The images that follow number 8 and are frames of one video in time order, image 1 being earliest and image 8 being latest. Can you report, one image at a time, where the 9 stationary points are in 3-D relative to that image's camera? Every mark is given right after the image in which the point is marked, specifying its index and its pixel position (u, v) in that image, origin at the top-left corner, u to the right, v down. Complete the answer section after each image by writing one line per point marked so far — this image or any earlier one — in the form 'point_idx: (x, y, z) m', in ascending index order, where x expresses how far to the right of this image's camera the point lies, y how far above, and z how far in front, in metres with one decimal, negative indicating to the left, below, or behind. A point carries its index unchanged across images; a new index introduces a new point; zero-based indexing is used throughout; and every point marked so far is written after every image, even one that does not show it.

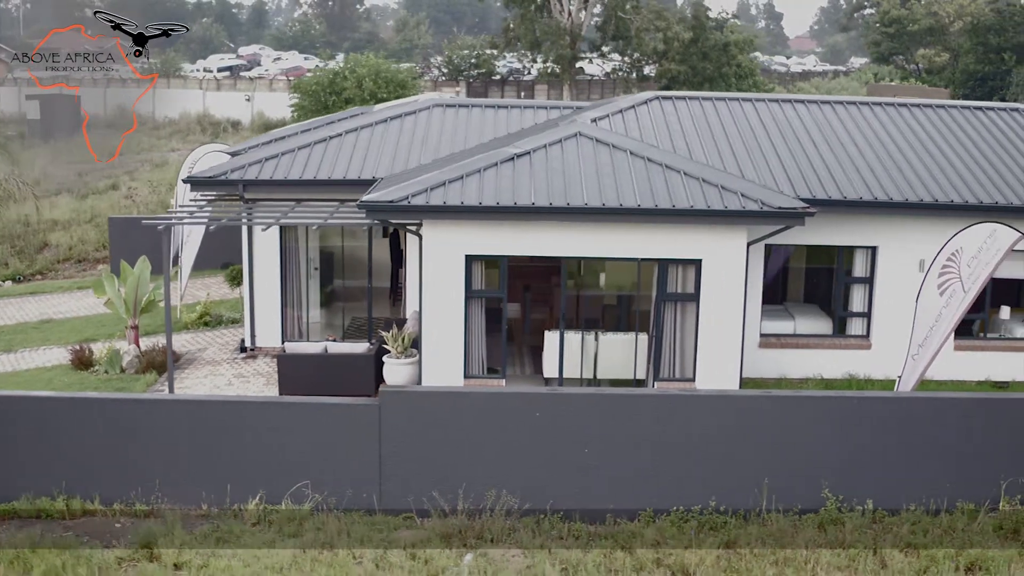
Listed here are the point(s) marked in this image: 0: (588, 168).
0: (+0.8, +1.4, +13.1) m
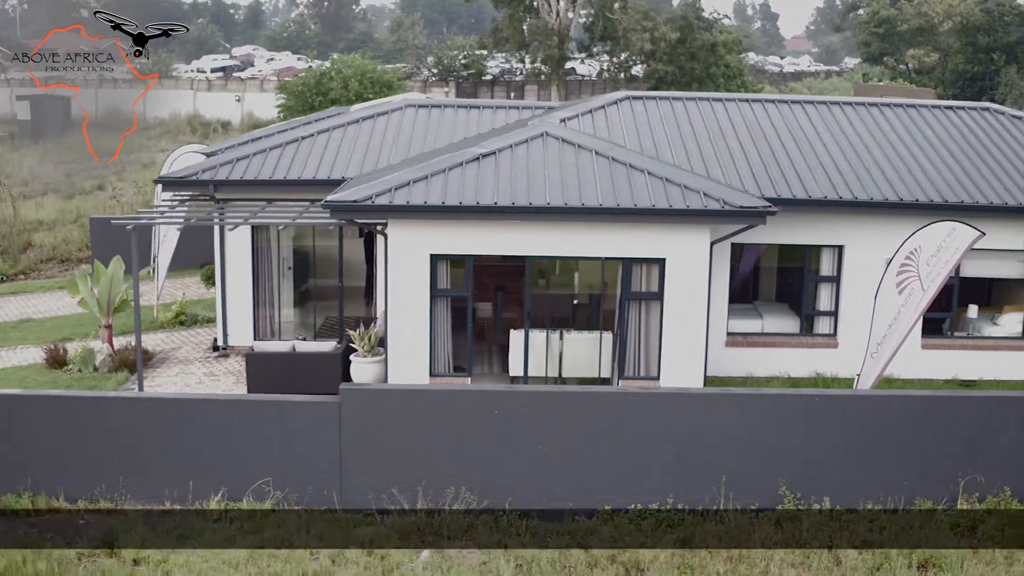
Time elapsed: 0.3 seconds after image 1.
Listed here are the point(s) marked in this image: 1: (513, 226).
0: (+0.4, +1.4, +13.2) m
1: (0.0, +0.7, +12.7) m
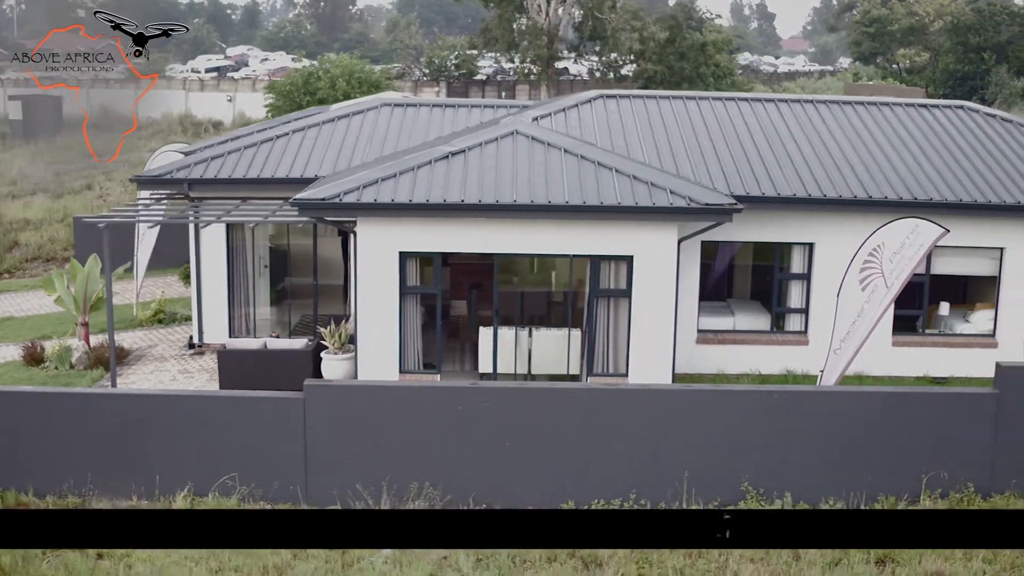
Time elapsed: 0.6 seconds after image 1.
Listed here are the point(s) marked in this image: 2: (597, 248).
0: (+0.1, +1.4, +13.3) m
1: (-0.4, +0.7, +12.7) m
2: (+0.9, +0.4, +12.8) m
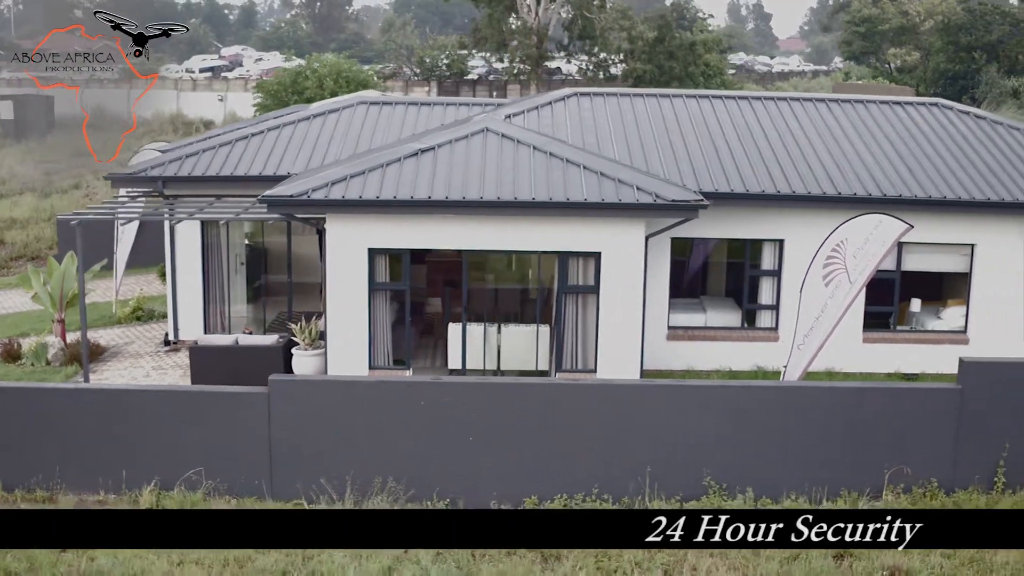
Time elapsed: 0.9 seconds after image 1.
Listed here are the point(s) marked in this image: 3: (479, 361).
0: (-0.3, +1.4, +13.3) m
1: (-0.7, +0.7, +12.8) m
2: (+0.6, +0.5, +12.8) m
3: (-0.4, -0.9, +13.5) m
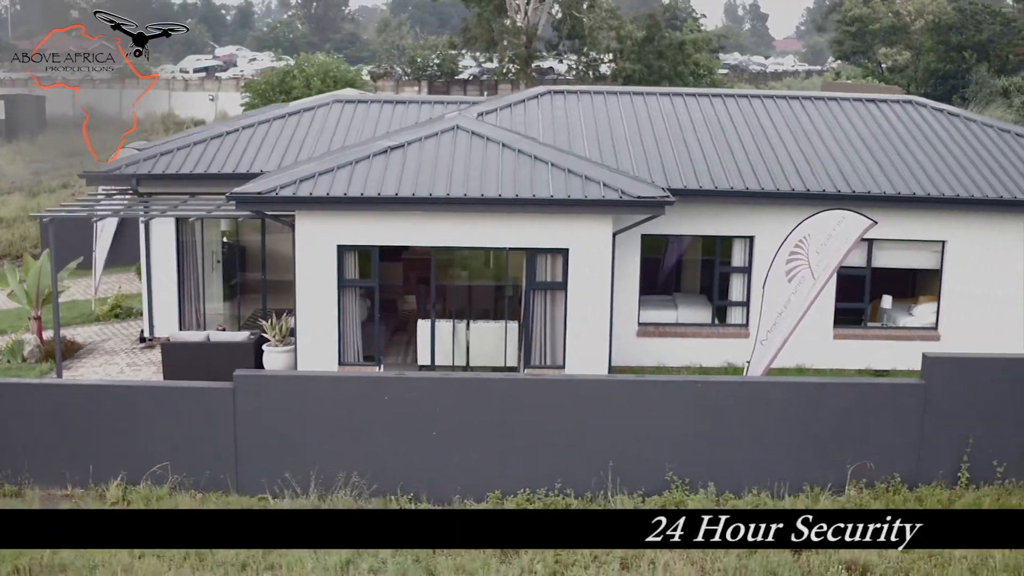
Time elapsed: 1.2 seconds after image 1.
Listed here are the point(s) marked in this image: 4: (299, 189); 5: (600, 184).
0: (-0.6, +1.5, +13.4) m
1: (-1.1, +0.8, +12.9) m
2: (+0.2, +0.5, +12.9) m
3: (-0.8, -0.8, +13.6) m
4: (-2.3, +1.1, +12.6) m
5: (+1.0, +1.1, +12.8) m
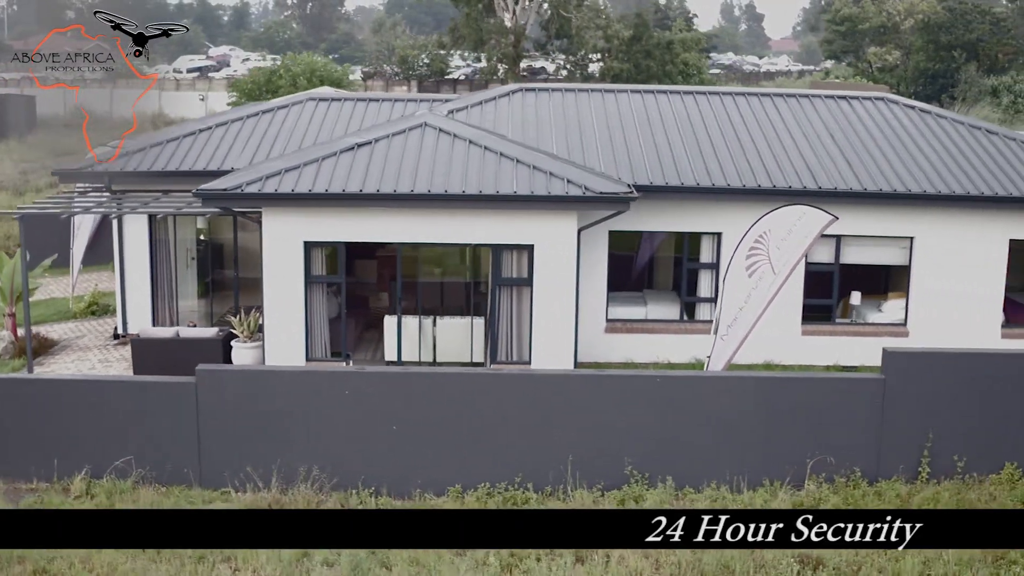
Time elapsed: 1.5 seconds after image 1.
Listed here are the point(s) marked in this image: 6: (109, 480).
0: (-1.0, +1.5, +13.5) m
1: (-1.4, +0.8, +12.9) m
2: (-0.1, +0.6, +13.0) m
3: (-1.1, -0.8, +13.7) m
4: (-2.7, +1.1, +12.7) m
5: (+0.6, +1.2, +12.9) m
6: (-4.0, -1.9, +11.4) m
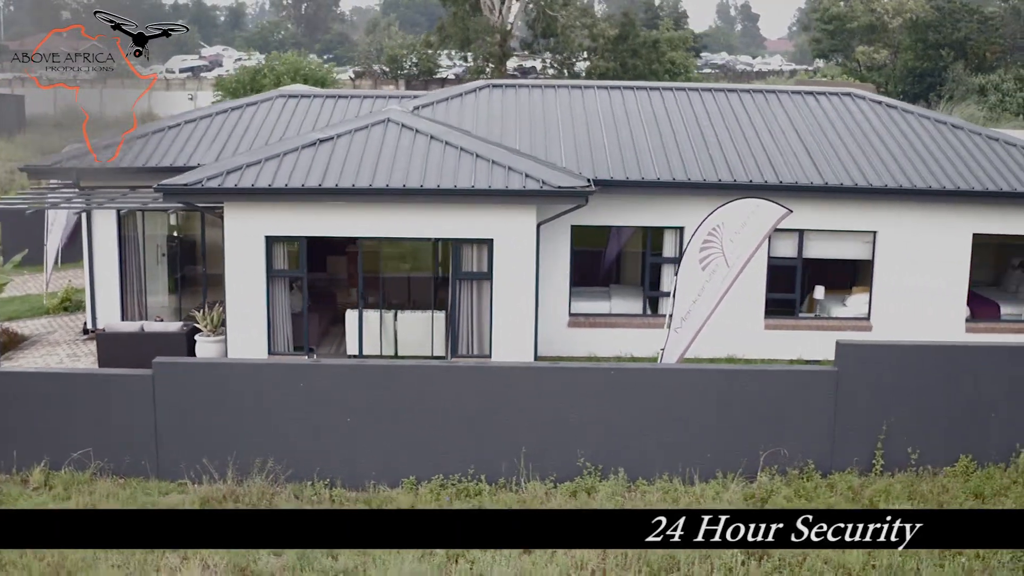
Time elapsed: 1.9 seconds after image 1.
0: (-1.4, +1.6, +13.6) m
1: (-1.9, +0.9, +13.0) m
2: (-0.6, +0.6, +13.1) m
3: (-1.6, -0.7, +13.8) m
4: (-3.1, +1.2, +12.8) m
5: (+0.1, +1.3, +13.0) m
6: (-4.4, -1.8, +11.5) m
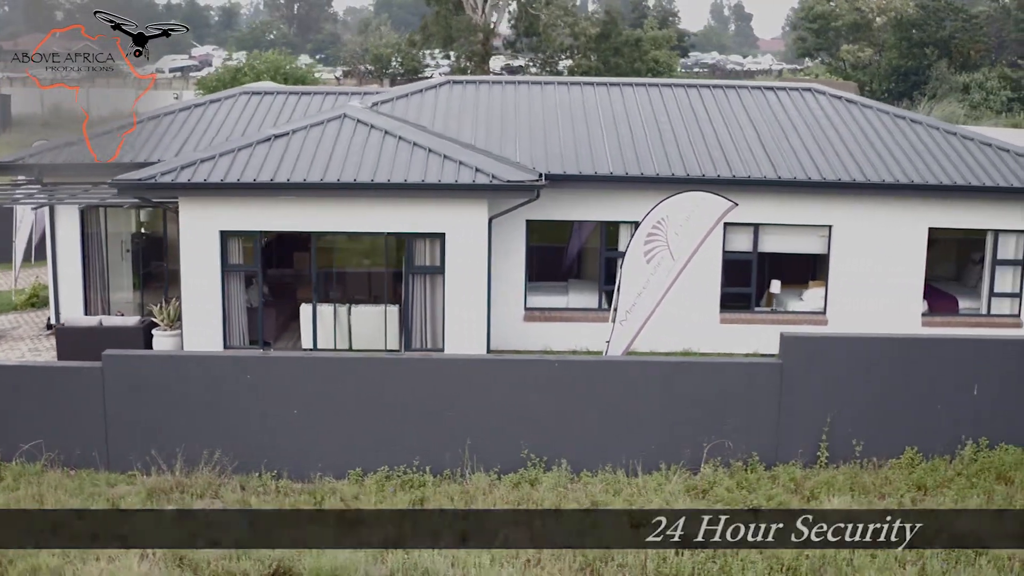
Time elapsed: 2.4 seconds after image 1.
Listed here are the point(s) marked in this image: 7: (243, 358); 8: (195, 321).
0: (-2.0, +1.7, +13.7) m
1: (-2.4, +1.0, +13.1) m
2: (-1.1, +0.7, +13.2) m
3: (-2.1, -0.6, +13.9) m
4: (-3.7, +1.2, +12.9) m
5: (-0.4, +1.3, +13.1) m
6: (-5.0, -1.8, +11.6) m
7: (-2.7, -0.7, +11.5) m
8: (-3.7, -0.4, +13.3) m
